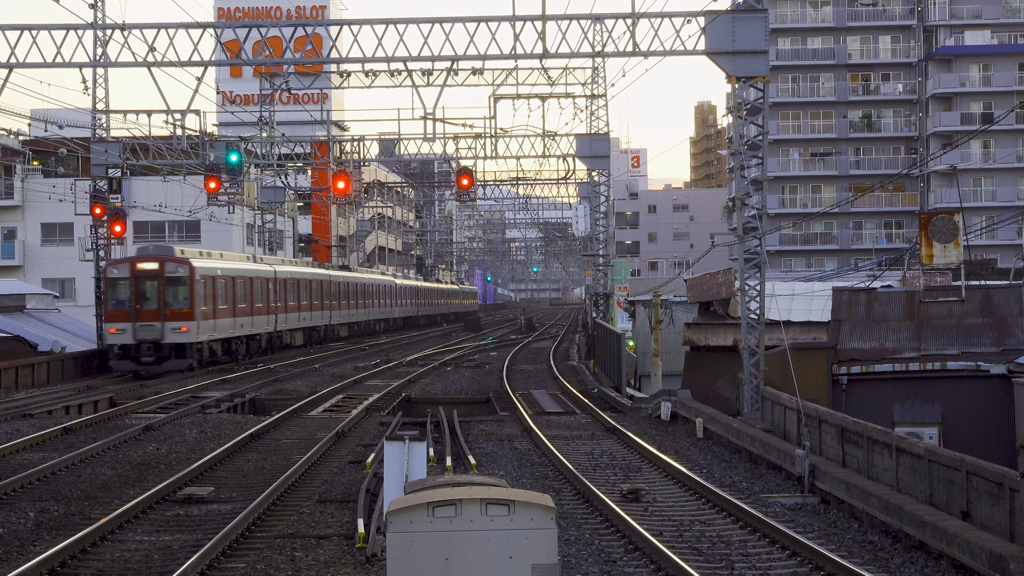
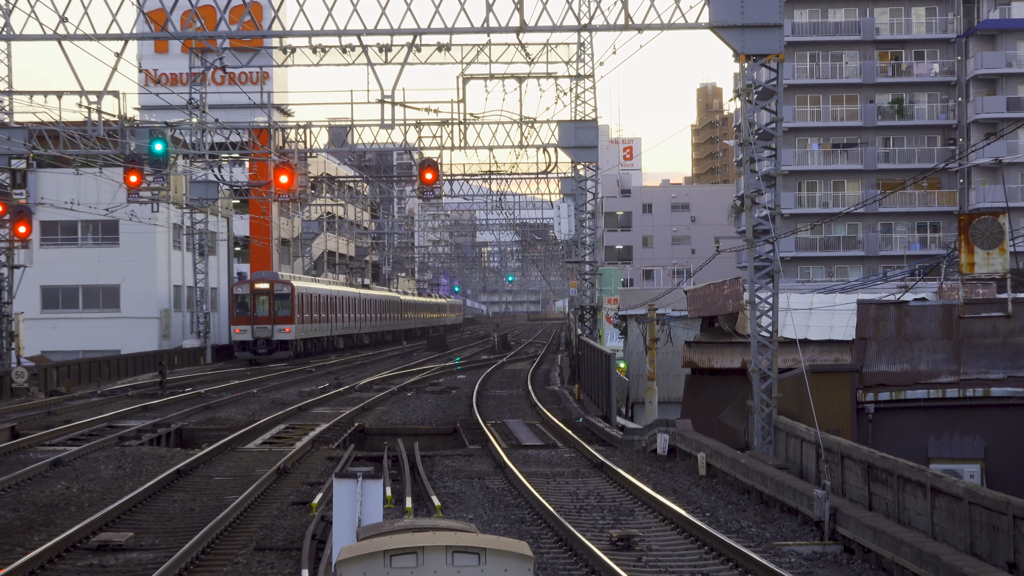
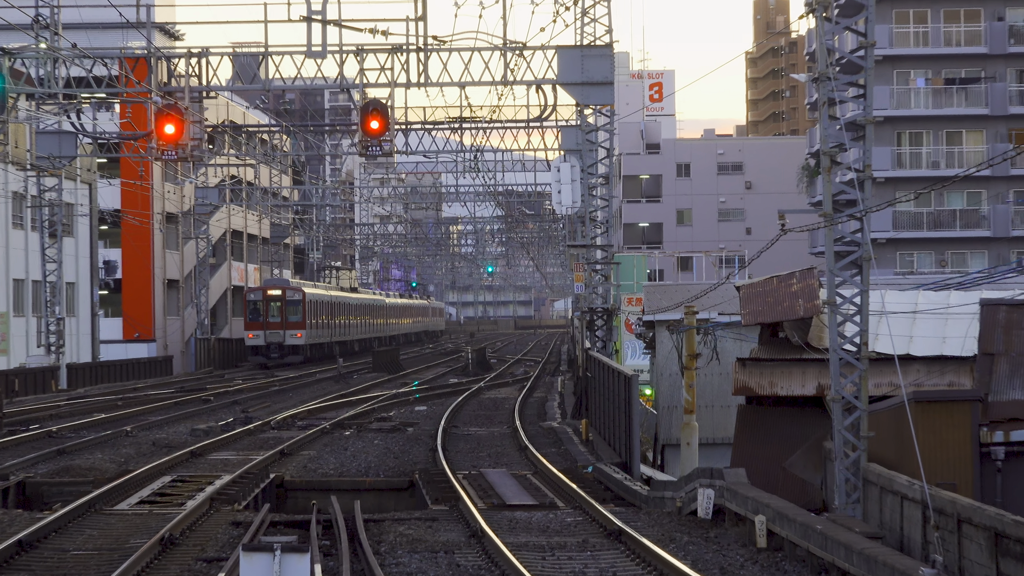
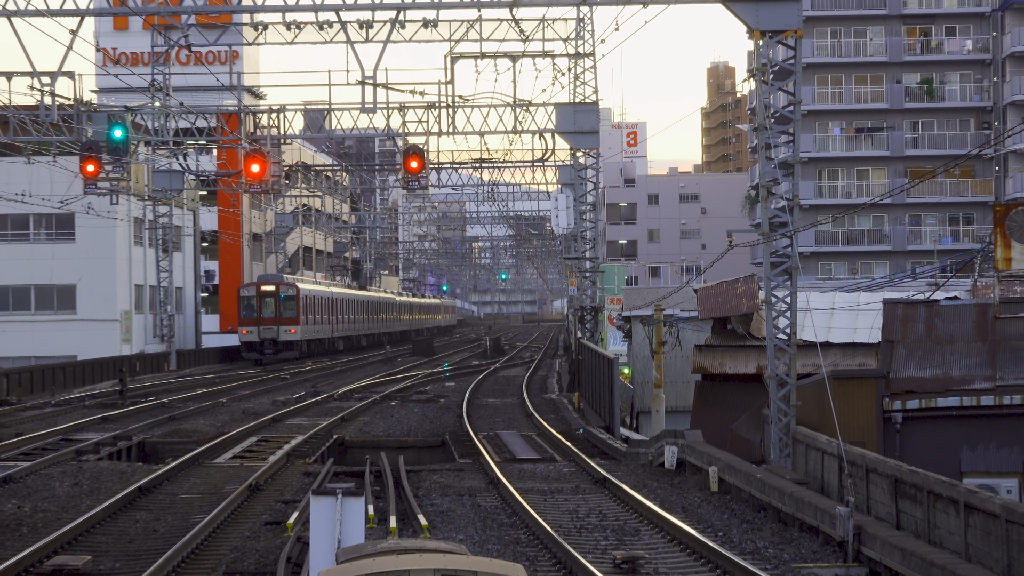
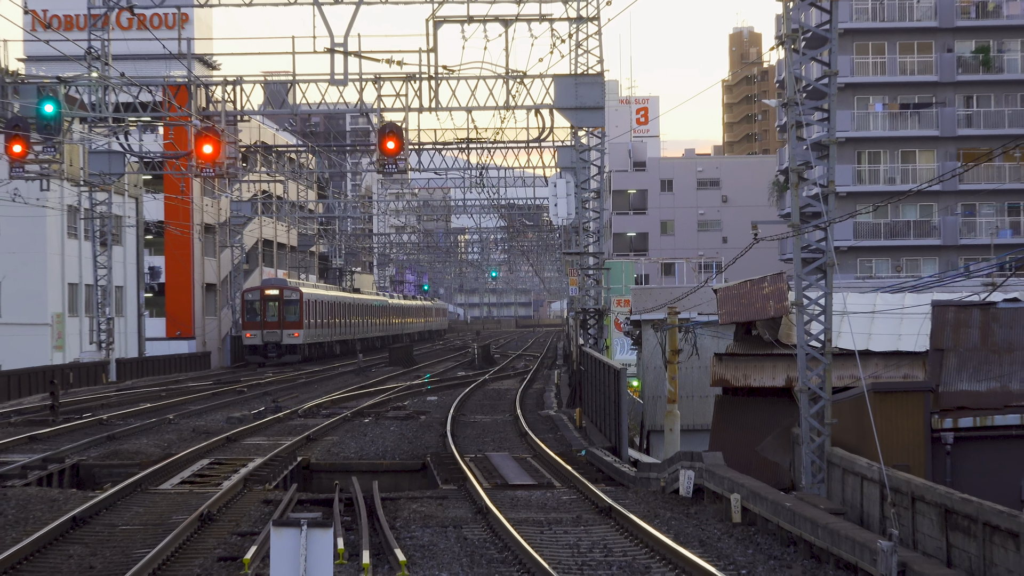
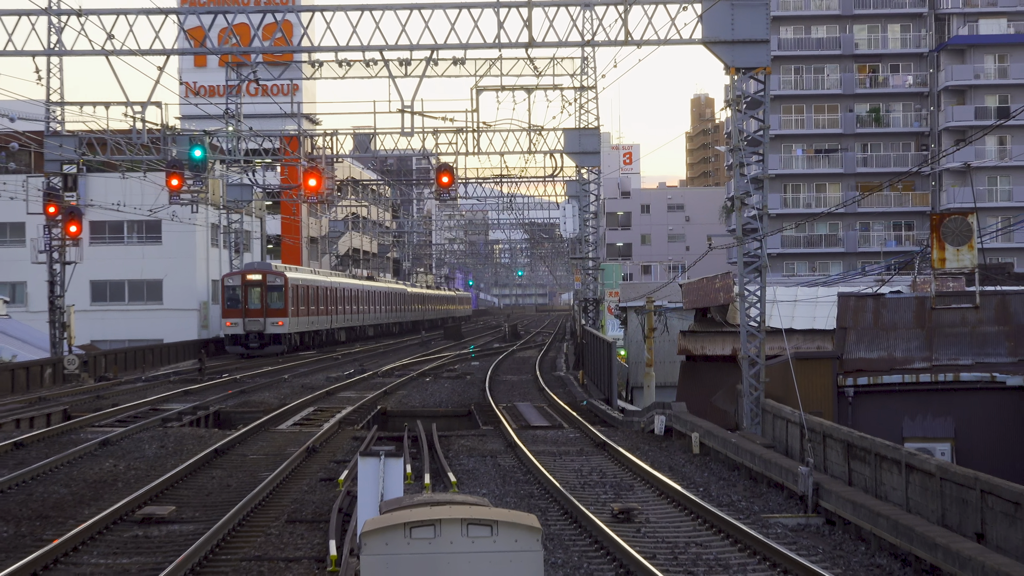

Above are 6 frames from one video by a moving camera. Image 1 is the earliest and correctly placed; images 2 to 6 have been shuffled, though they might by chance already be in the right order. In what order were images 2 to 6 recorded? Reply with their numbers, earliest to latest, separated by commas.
6, 2, 4, 5, 3
